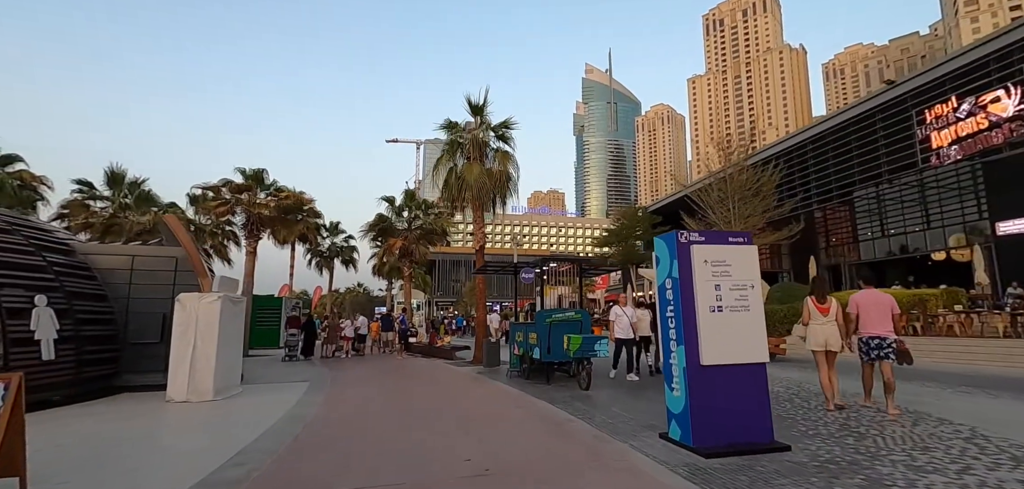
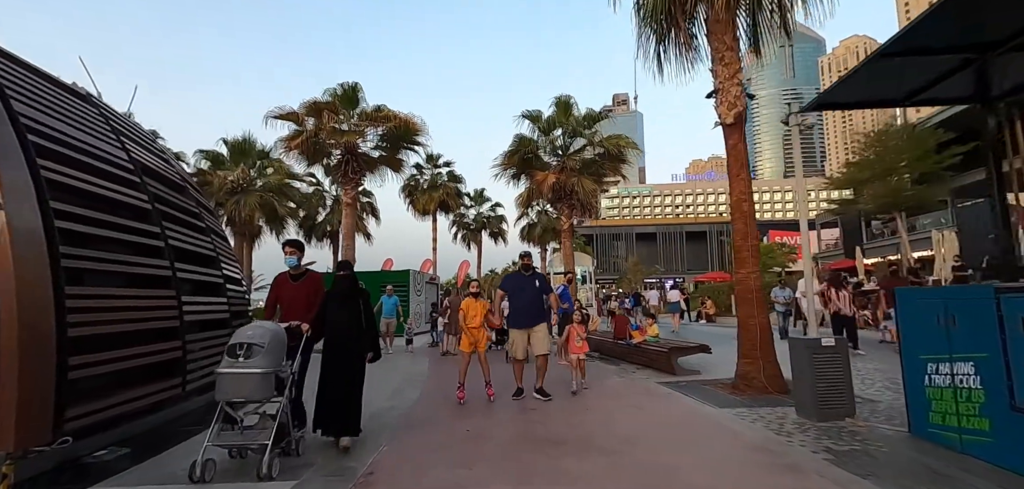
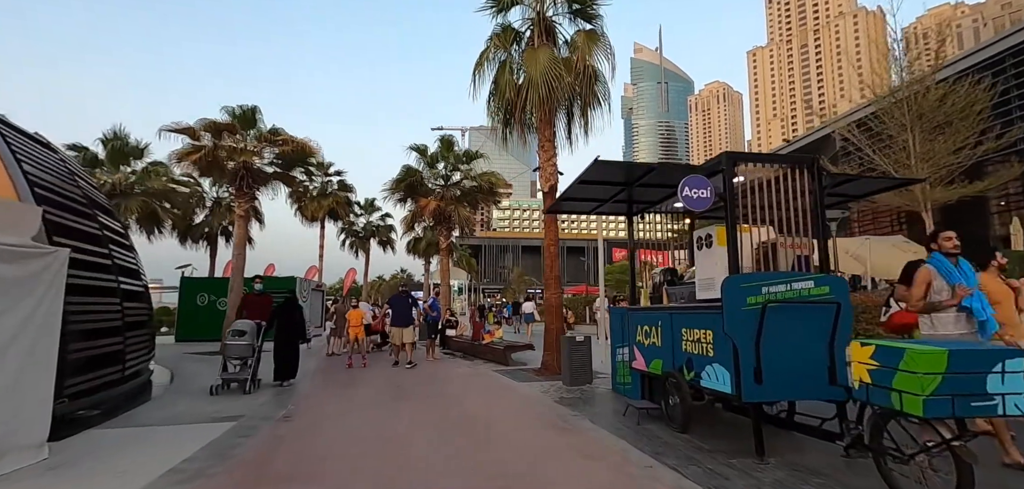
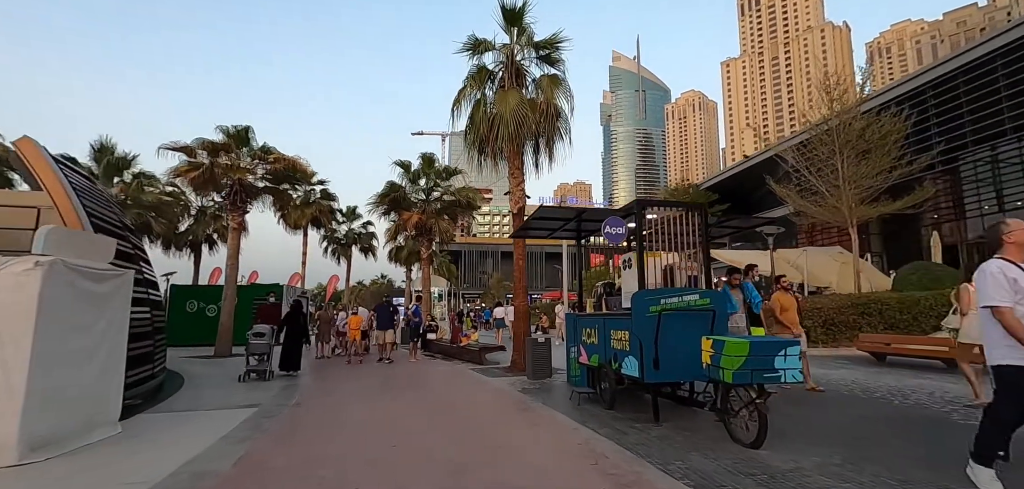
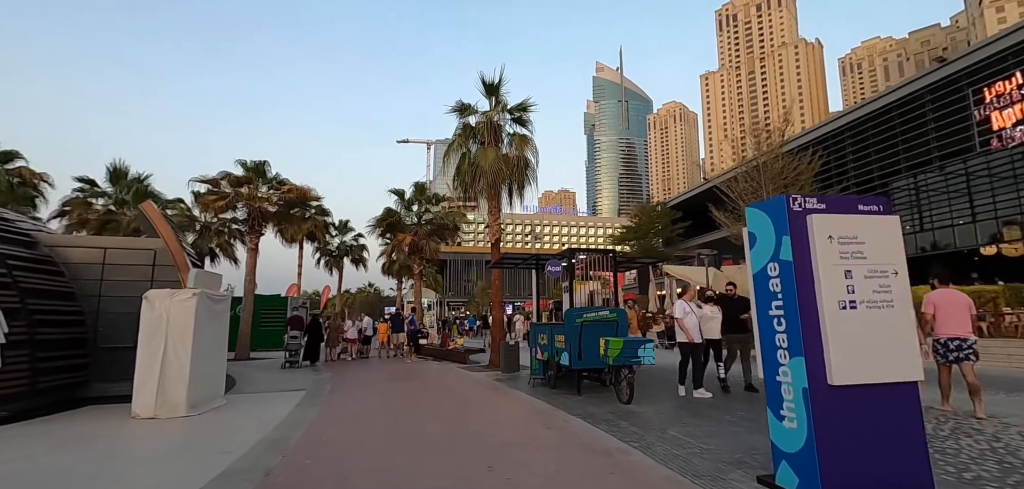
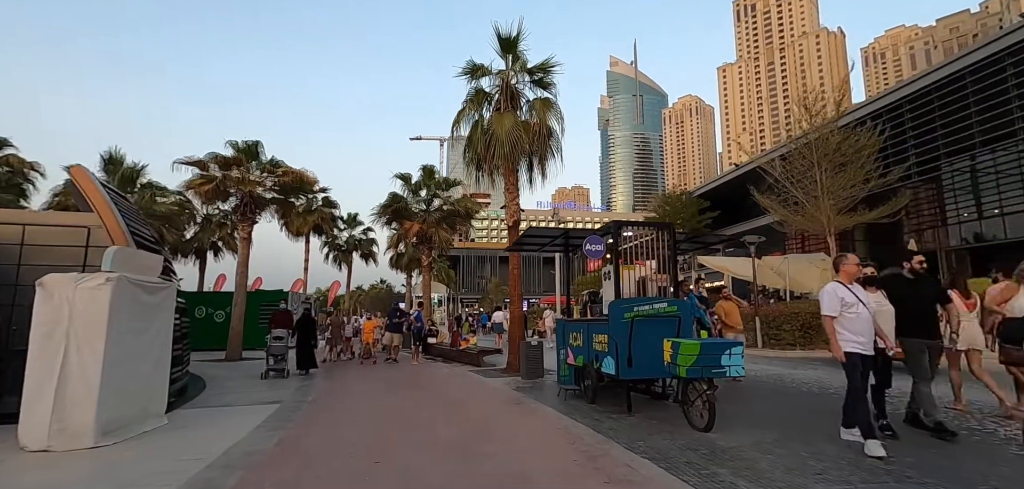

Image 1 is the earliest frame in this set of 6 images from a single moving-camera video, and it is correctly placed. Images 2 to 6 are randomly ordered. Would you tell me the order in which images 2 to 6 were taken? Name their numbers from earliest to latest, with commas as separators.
5, 6, 4, 3, 2
